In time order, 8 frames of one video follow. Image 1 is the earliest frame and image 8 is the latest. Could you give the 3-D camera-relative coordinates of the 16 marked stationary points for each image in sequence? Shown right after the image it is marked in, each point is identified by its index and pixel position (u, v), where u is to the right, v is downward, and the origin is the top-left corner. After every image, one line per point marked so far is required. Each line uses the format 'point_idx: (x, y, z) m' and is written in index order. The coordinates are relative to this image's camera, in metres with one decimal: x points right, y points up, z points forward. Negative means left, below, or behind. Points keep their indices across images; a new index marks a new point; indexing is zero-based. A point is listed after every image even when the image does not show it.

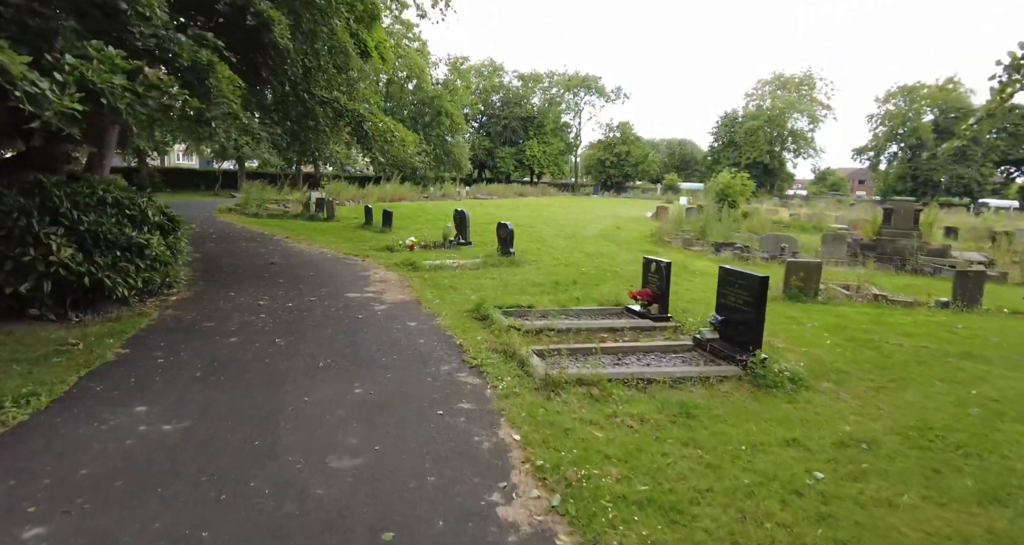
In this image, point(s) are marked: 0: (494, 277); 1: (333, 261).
0: (-0.4, -0.1, +11.2) m
1: (-4.3, +0.3, +12.7) m
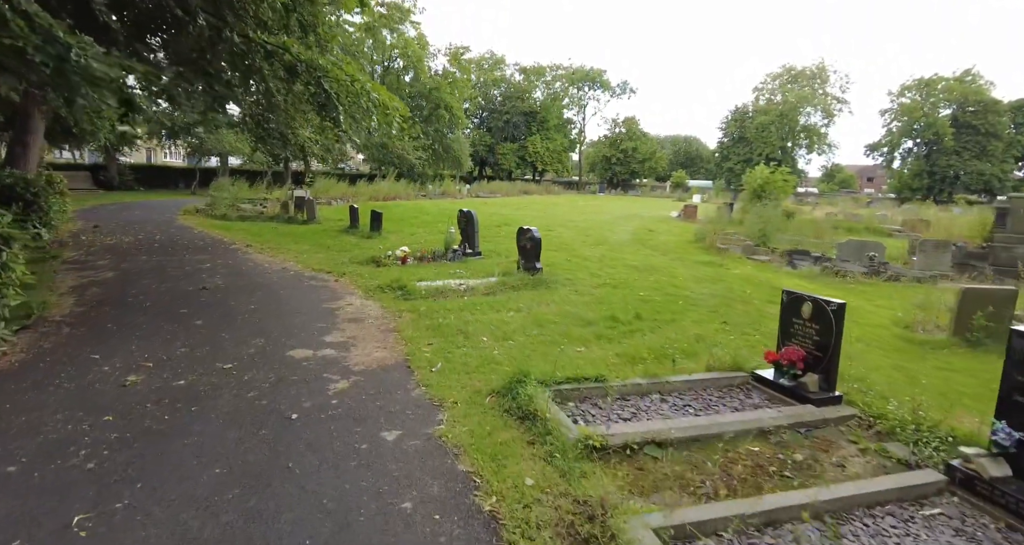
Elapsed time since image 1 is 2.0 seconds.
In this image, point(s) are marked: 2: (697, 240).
0: (+0.1, -0.6, +7.8) m
1: (-3.8, -0.1, +9.3) m
2: (+5.8, +1.0, +17.0) m
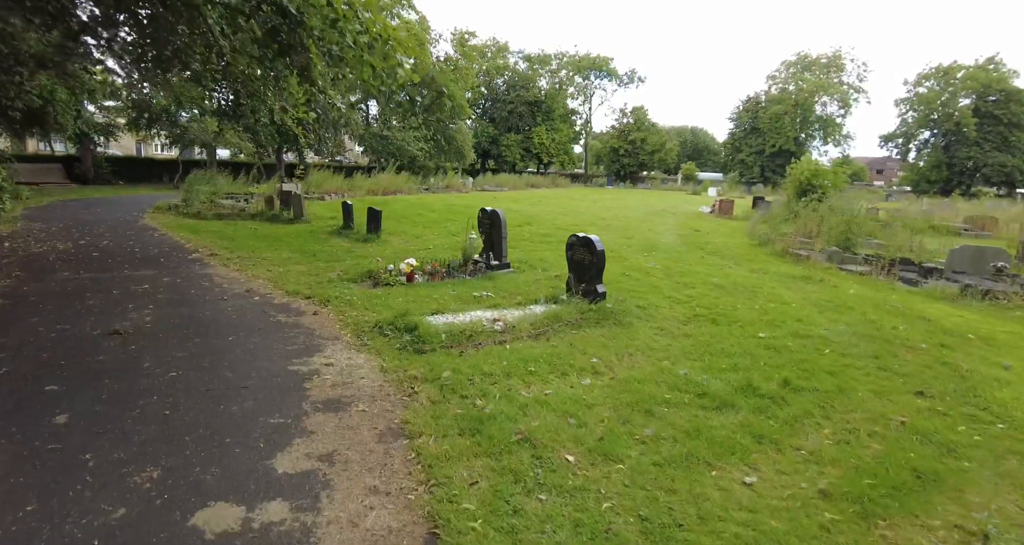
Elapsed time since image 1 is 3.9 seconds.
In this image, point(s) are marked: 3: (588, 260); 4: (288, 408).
0: (+0.8, -0.9, +5.0) m
1: (-3.1, -0.5, +6.5) m
2: (+6.5, +0.7, +14.2) m
3: (+1.0, +0.2, +7.0) m
4: (-1.6, -1.0, +3.9) m
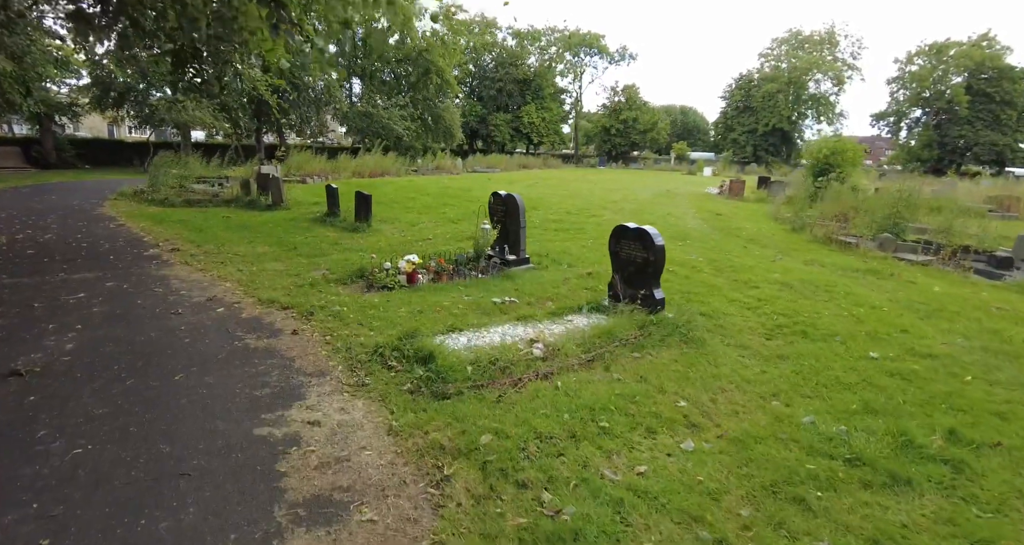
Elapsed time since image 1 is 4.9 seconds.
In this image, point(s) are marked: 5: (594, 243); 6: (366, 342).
0: (+1.2, -1.0, +3.6) m
1: (-2.8, -0.5, +5.0) m
2: (+6.6, +1.0, +12.9) m
3: (+1.3, +0.2, +5.5) m
4: (-1.2, -1.1, +2.5) m
5: (+1.4, +0.5, +9.4) m
6: (-1.3, -0.6, +4.7) m
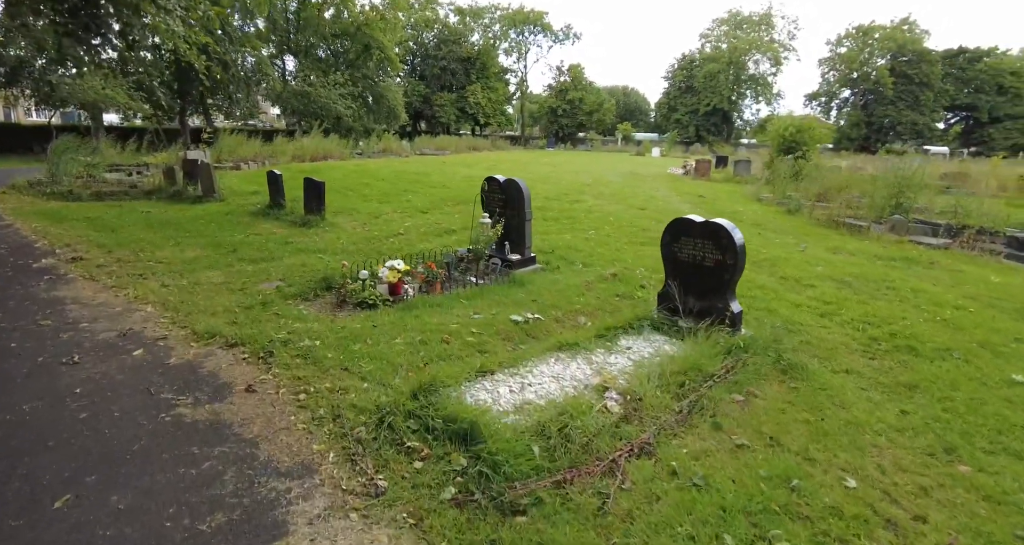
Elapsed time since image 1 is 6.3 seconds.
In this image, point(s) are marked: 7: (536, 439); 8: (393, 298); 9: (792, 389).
0: (+1.7, -1.1, +2.4) m
1: (-2.4, -0.7, +3.4) m
2: (+6.1, +1.3, +12.1) m
3: (+1.6, +0.1, +4.3) m
4: (-0.6, -1.4, +1.0) m
5: (+1.3, +0.6, +8.2) m
6: (-0.9, -0.8, +3.2) m
7: (+0.1, -0.9, +2.8) m
8: (-1.2, -0.3, +5.2) m
9: (+1.9, -0.8, +3.7) m
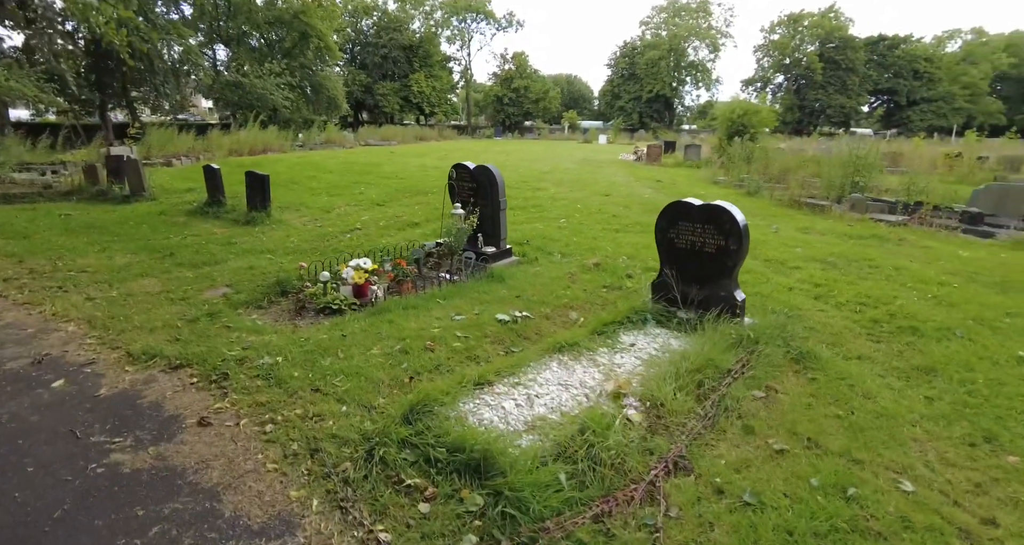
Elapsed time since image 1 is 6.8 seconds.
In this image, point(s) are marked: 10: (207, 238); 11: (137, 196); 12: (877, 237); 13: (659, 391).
0: (+1.8, -1.1, +2.2) m
1: (-2.4, -0.8, +2.8) m
2: (+5.2, +1.8, +12.2) m
3: (+1.5, +0.2, +4.0) m
4: (-0.3, -1.4, +0.6) m
5: (+0.8, +0.7, +7.8) m
6: (-0.8, -0.8, +2.7) m
7: (+0.2, -0.8, +2.4) m
8: (-1.3, -0.3, +4.7) m
9: (+1.9, -0.7, +3.4) m
10: (-4.3, +0.5, +7.5) m
11: (-7.9, +1.6, +11.3) m
12: (+5.0, +0.5, +7.4) m
13: (+0.8, -0.7, +3.0) m
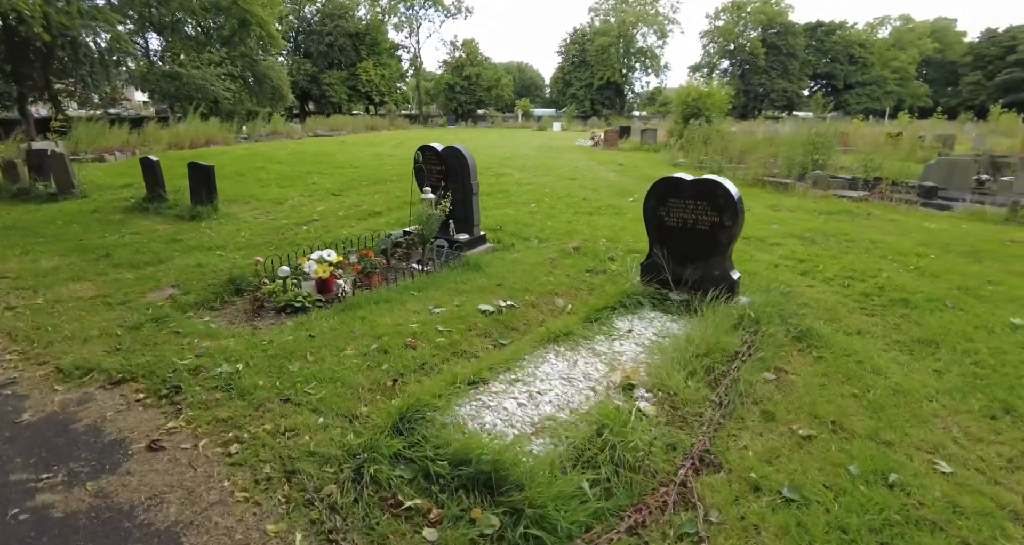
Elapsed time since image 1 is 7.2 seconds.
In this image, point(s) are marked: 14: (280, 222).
0: (+1.9, -0.9, +2.0) m
1: (-2.3, -0.8, +2.3) m
2: (+4.4, +2.2, +12.2) m
3: (+1.4, +0.4, +3.8) m
4: (-0.1, -1.4, +0.3) m
5: (+0.4, +0.9, +7.5) m
6: (-0.8, -0.8, +2.3) m
7: (+0.3, -0.8, +2.1) m
8: (-1.5, -0.2, +4.3) m
9: (+1.9, -0.5, +3.3) m
10: (-4.7, +0.5, +6.9) m
11: (-8.6, +1.5, +10.3) m
12: (+4.6, +0.8, +7.4) m
13: (+0.8, -0.6, +2.8) m
14: (-3.3, +0.7, +7.6) m
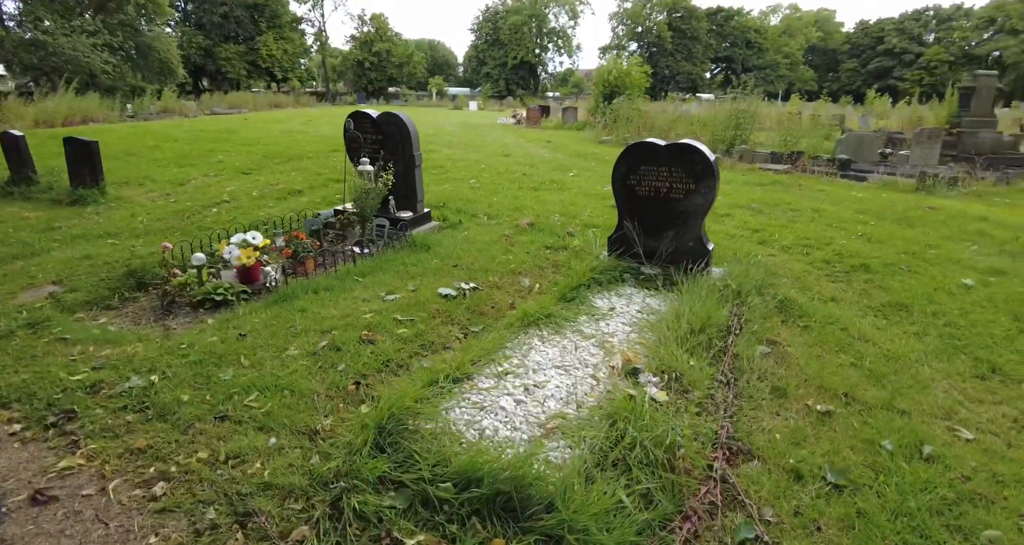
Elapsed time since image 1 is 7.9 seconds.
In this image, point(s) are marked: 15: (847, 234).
0: (+1.9, -0.8, +1.9) m
1: (-2.3, -0.8, +1.6) m
2: (+2.8, +2.8, +12.3) m
3: (+1.1, +0.5, +3.6) m
4: (+0.2, -1.3, -0.1) m
5: (-0.4, +1.2, +7.1) m
6: (-0.8, -0.7, +1.8) m
7: (+0.3, -0.7, +1.8) m
8: (-1.7, -0.1, +3.7) m
9: (+1.7, -0.3, +3.1) m
10: (-5.3, +0.5, +5.7) m
11: (-9.7, +1.5, +8.5) m
12: (+3.8, +1.2, +7.6) m
13: (+0.8, -0.4, +2.5) m
14: (-4.0, +0.8, +6.6) m
15: (+3.1, +0.4, +4.9) m
